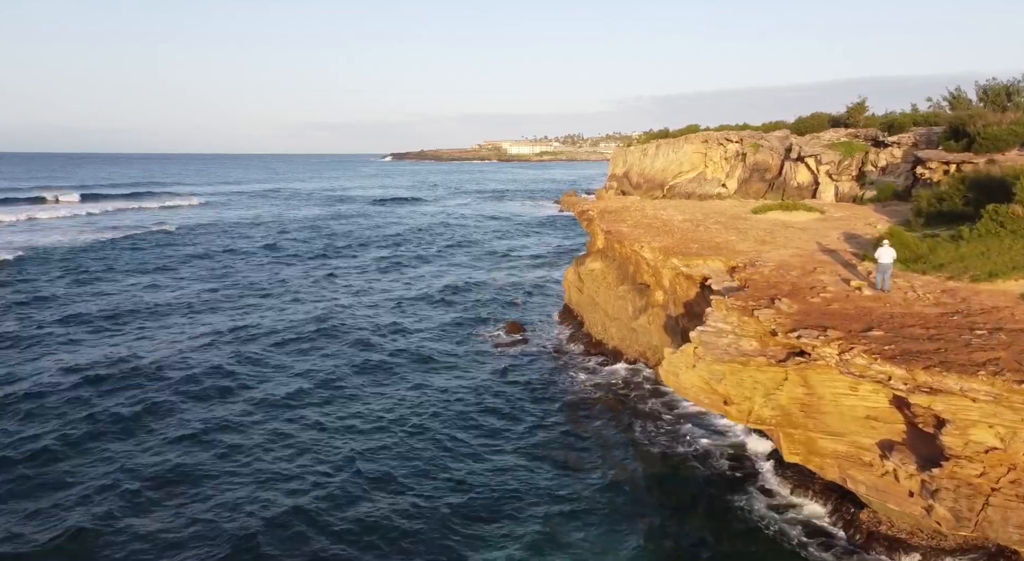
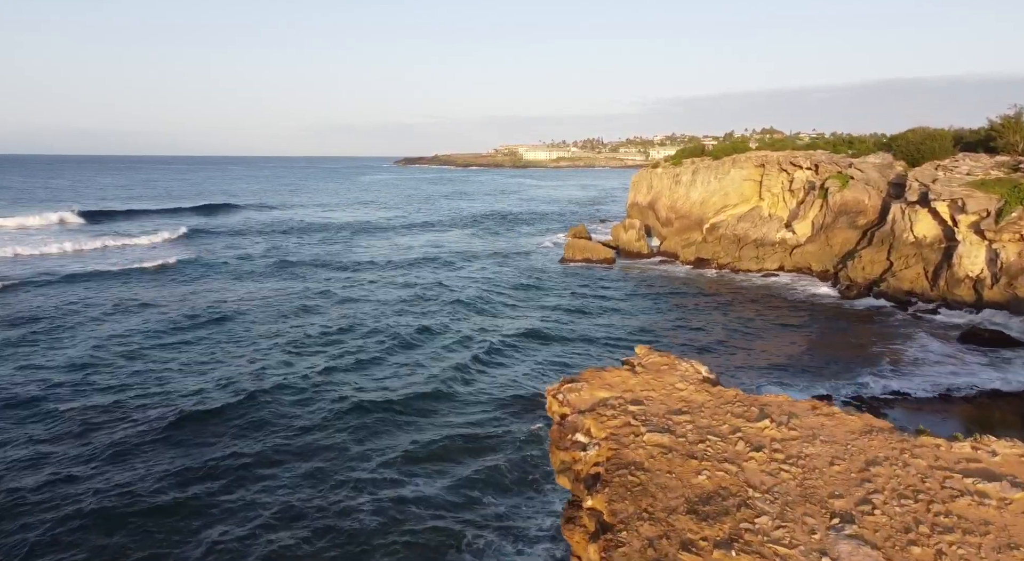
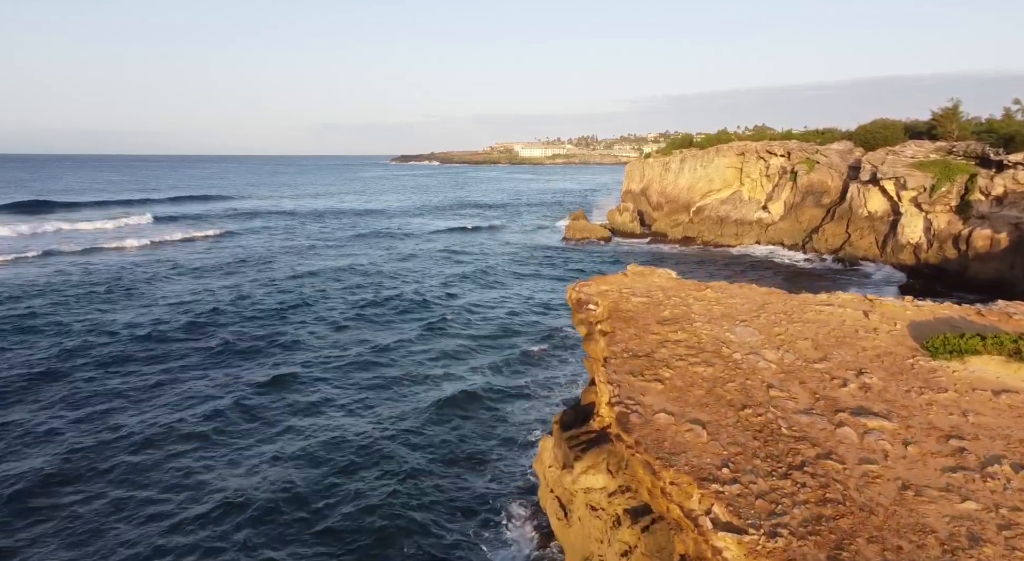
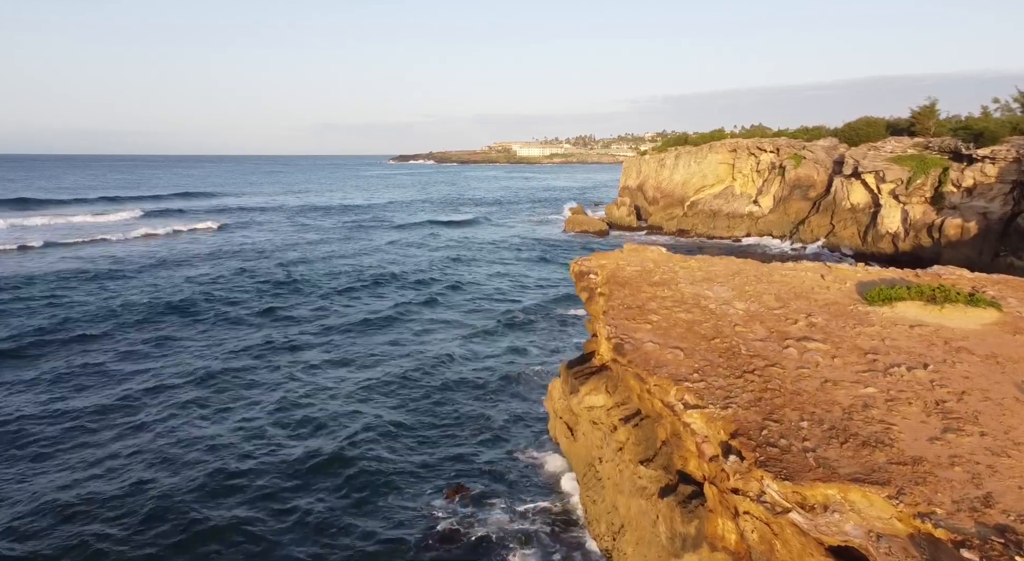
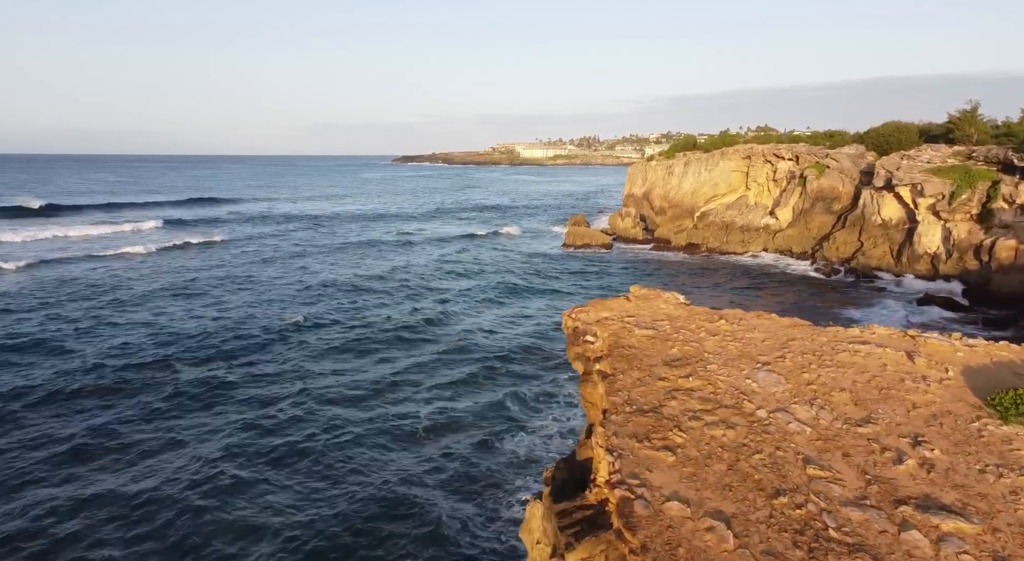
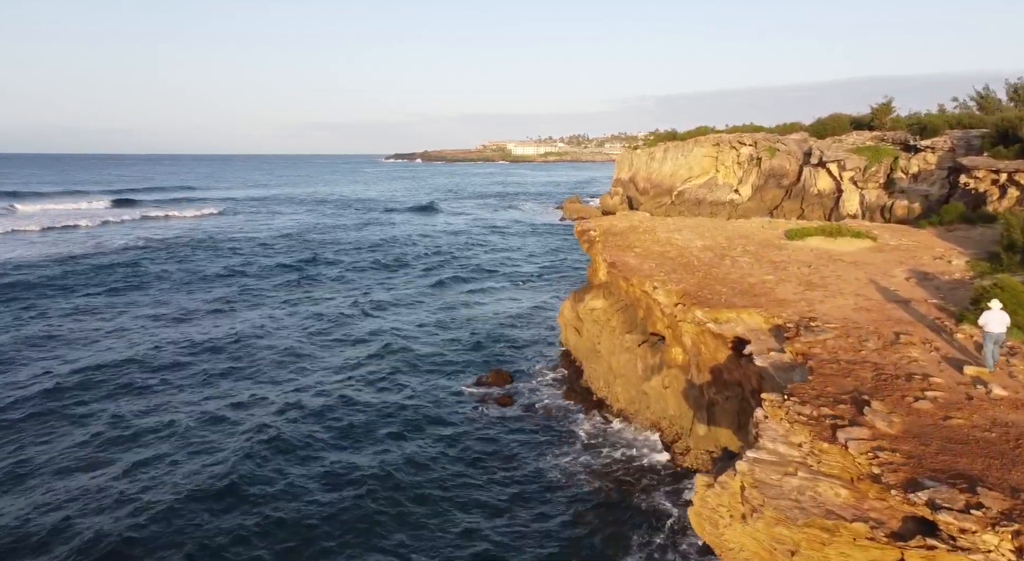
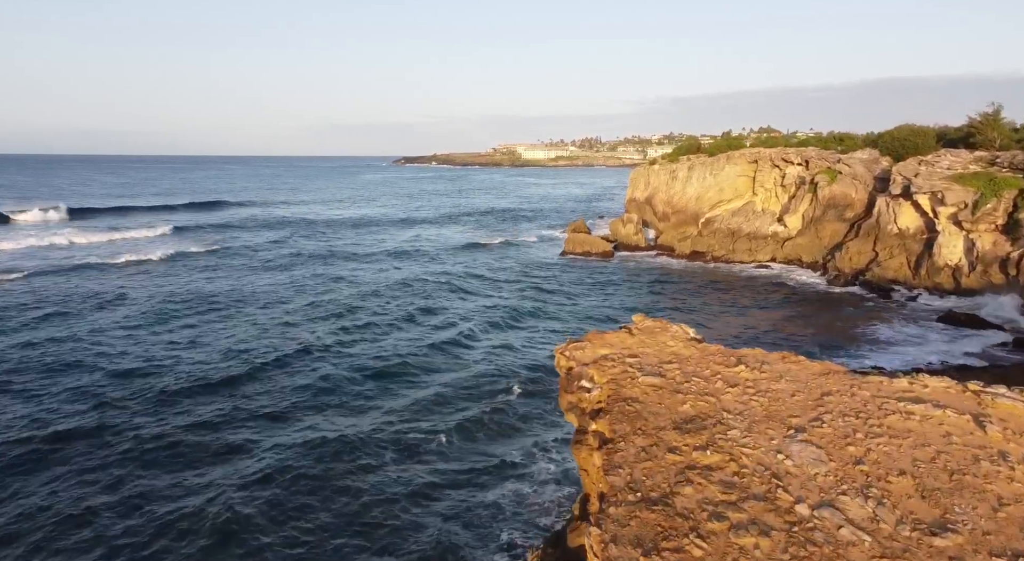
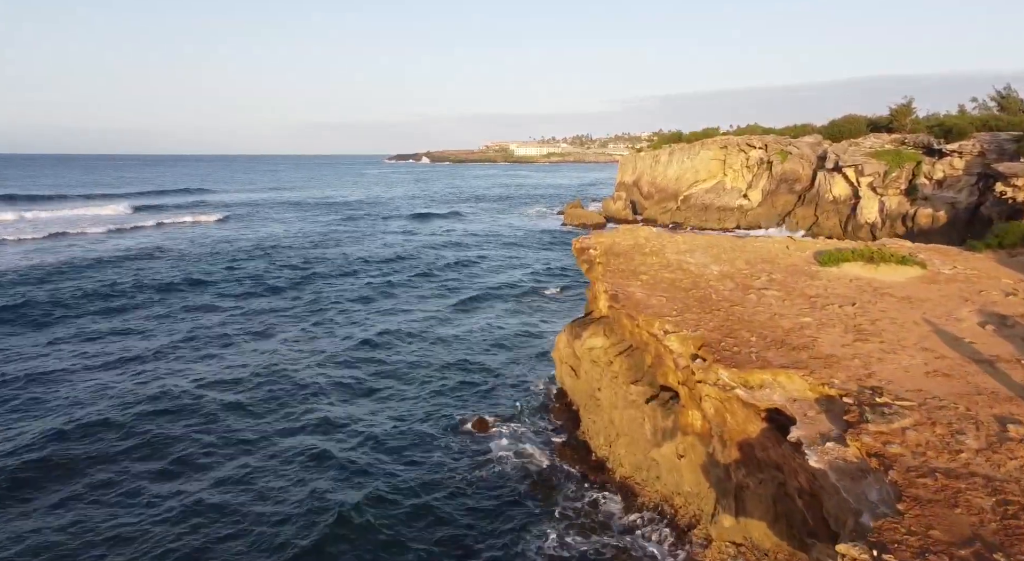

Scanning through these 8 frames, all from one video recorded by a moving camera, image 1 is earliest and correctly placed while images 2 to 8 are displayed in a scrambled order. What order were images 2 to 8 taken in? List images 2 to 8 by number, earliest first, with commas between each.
6, 8, 4, 3, 5, 7, 2
